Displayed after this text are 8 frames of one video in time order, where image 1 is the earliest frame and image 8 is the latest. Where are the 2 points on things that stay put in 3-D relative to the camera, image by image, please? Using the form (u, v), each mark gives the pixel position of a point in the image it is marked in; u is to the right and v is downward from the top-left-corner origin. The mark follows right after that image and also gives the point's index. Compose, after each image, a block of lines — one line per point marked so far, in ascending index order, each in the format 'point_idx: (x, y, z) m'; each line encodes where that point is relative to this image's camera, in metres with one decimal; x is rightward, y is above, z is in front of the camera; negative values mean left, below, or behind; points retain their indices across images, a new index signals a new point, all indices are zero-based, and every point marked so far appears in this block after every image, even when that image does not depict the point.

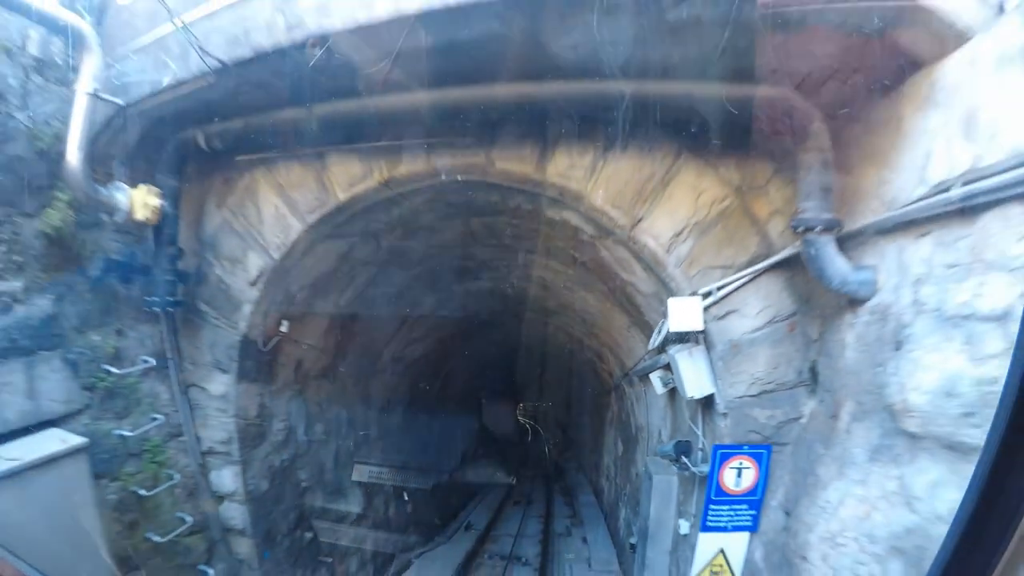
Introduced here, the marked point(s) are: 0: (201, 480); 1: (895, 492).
0: (-1.8, -1.1, +3.6) m
1: (+1.1, -0.6, +1.8) m
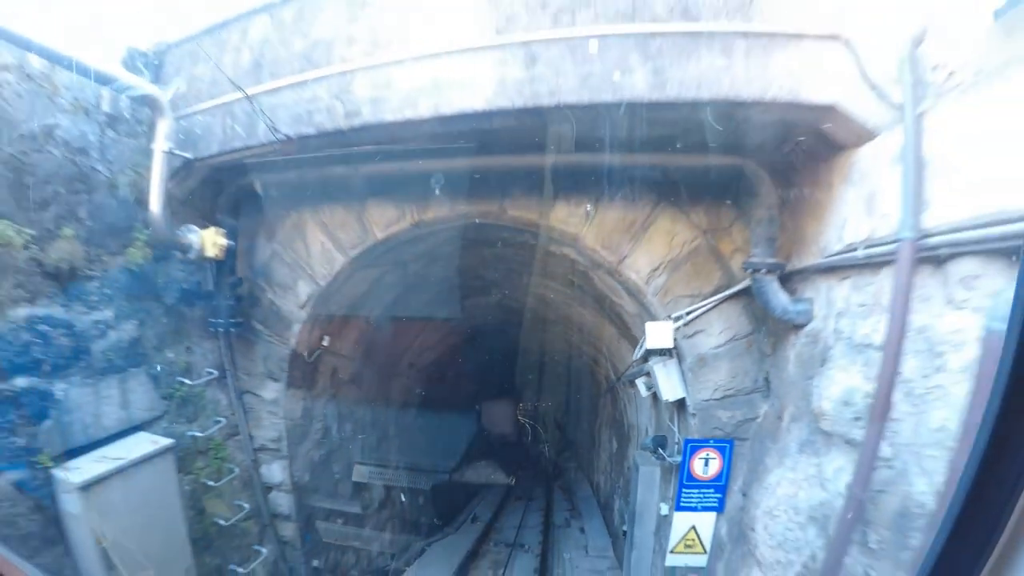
0: (-1.7, -1.2, +4.2) m
1: (+1.1, -0.7, +2.4) m
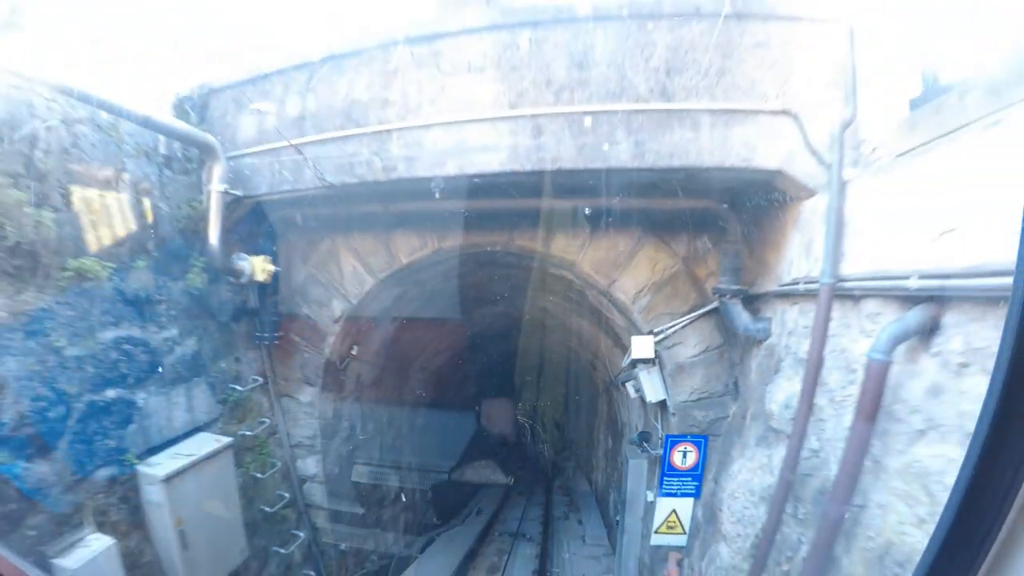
0: (-1.7, -1.4, +4.7) m
1: (+1.2, -0.8, +3.0) m
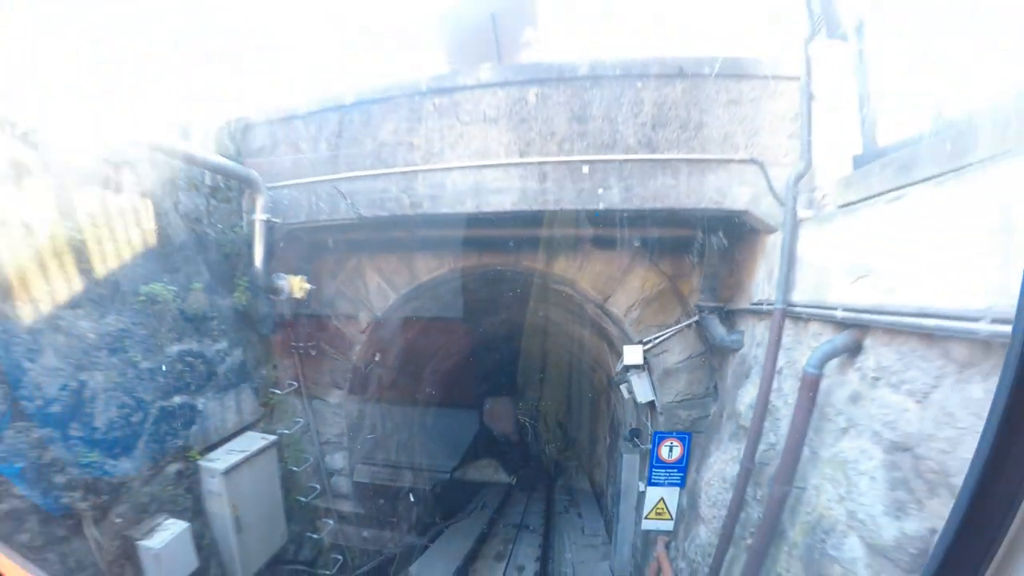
0: (-1.6, -1.5, +5.3) m
1: (+1.3, -1.0, +3.5) m
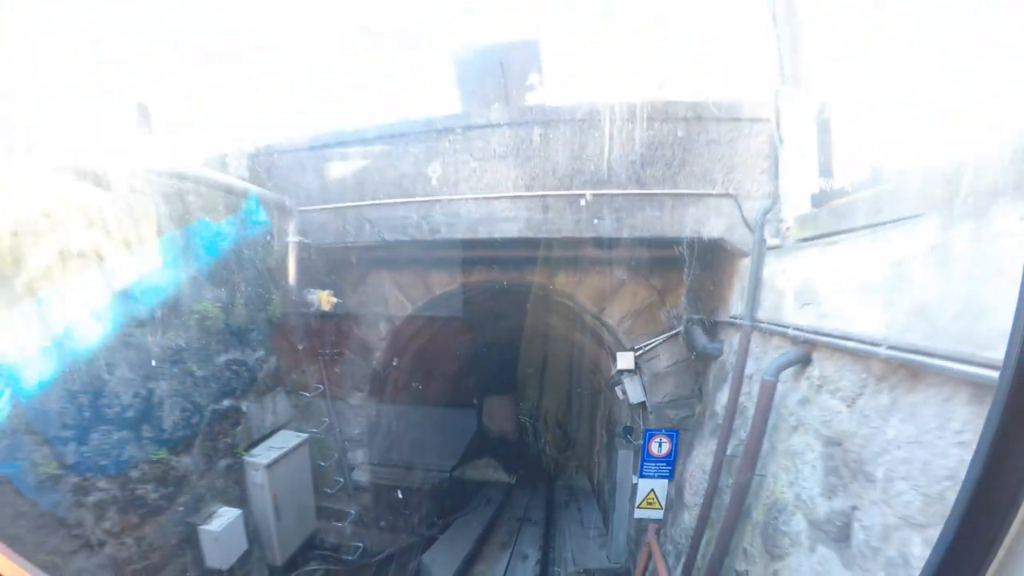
0: (-1.6, -1.6, +5.8) m
1: (+1.3, -1.1, +4.1) m
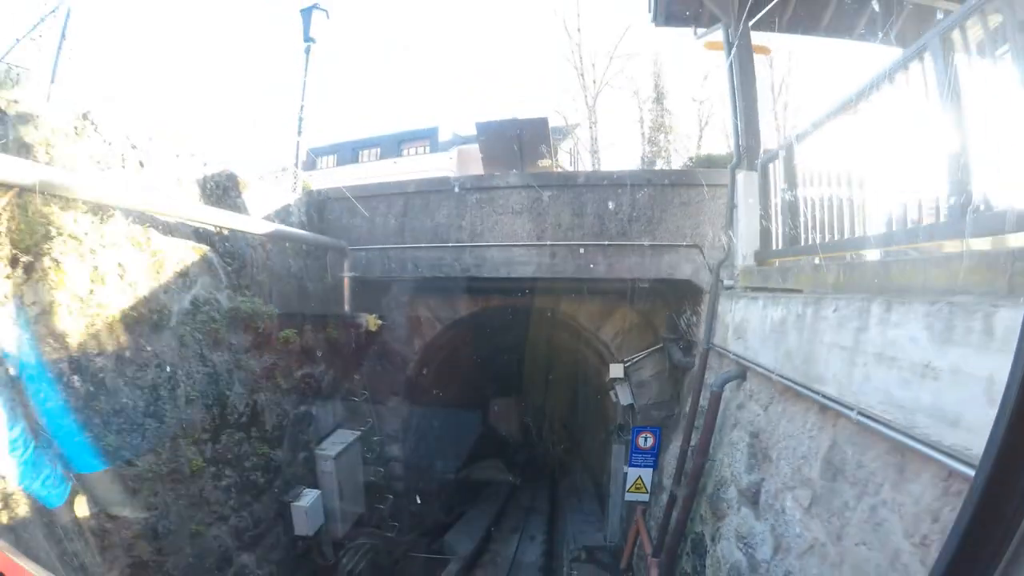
0: (-1.4, -1.8, +7.0) m
1: (+1.4, -1.3, +5.2) m
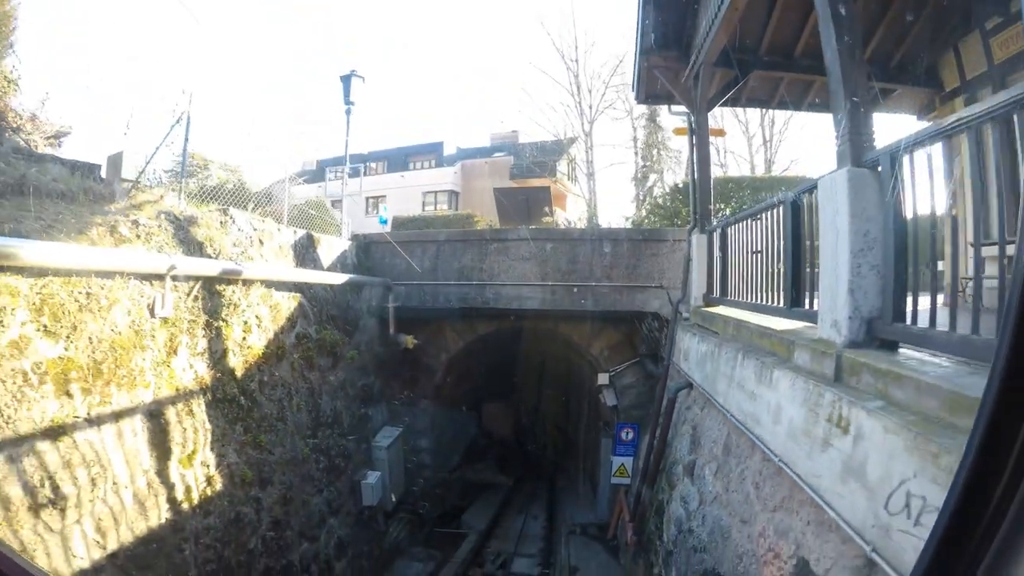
0: (-1.3, -2.2, +8.7) m
1: (+1.6, -1.6, +6.9) m
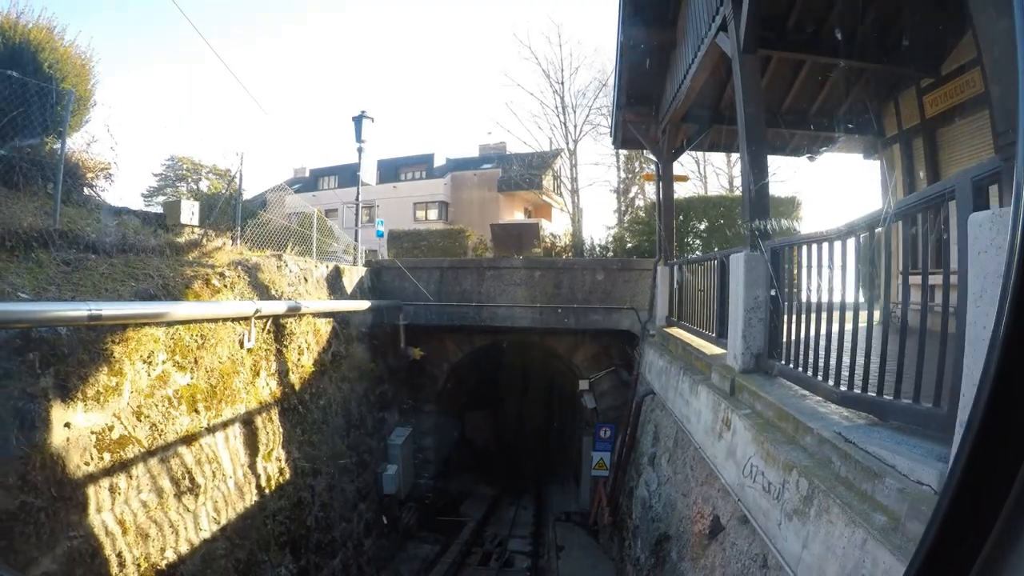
0: (-1.4, -2.5, +10.0) m
1: (+1.5, -1.9, +8.3) m
